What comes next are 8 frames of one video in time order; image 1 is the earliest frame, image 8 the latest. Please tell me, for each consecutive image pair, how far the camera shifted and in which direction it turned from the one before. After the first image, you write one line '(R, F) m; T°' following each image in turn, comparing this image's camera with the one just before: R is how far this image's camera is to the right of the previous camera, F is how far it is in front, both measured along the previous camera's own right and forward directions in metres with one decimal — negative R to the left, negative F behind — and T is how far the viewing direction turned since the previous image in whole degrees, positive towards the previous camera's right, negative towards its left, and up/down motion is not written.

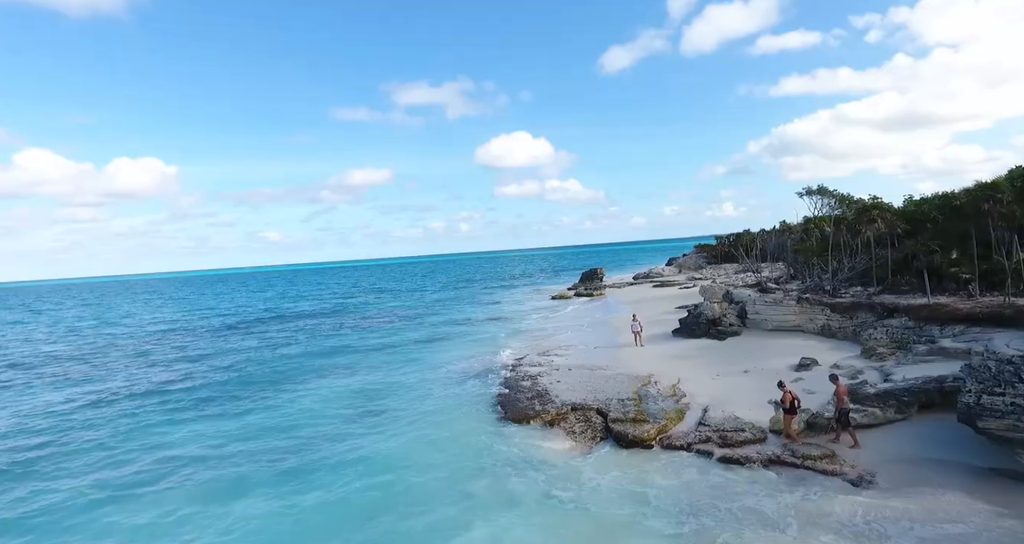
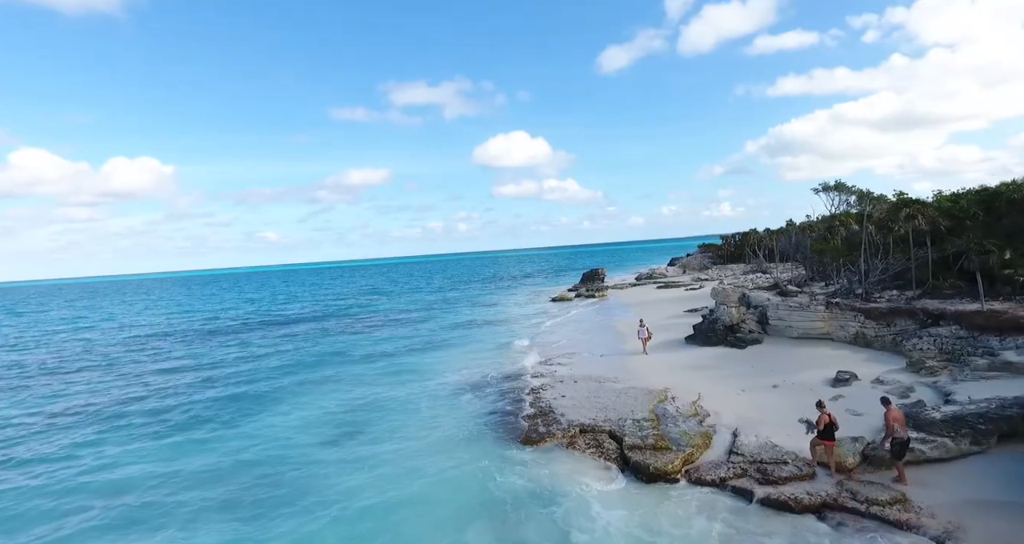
(-0.1, +2.2) m; 0°
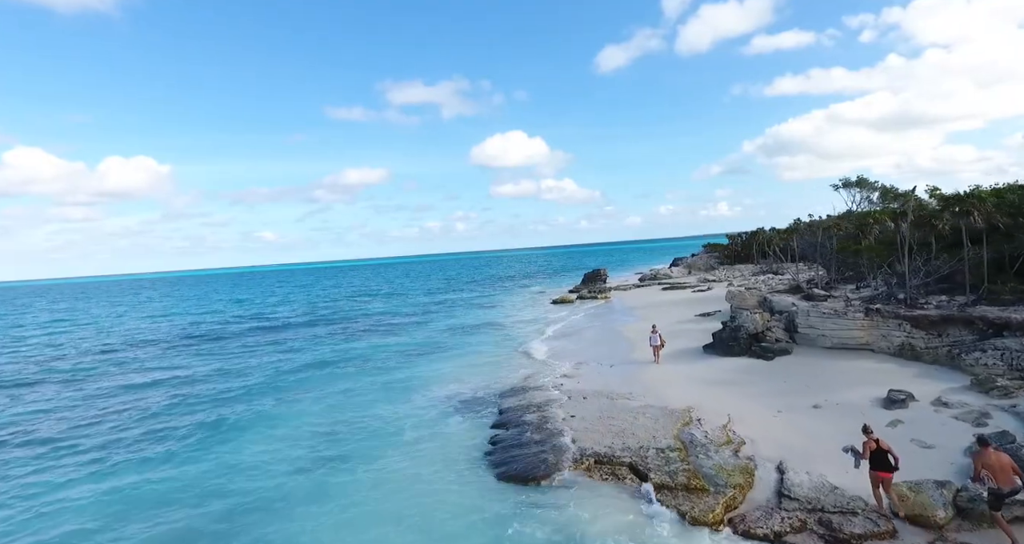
(-0.1, +2.3) m; 0°
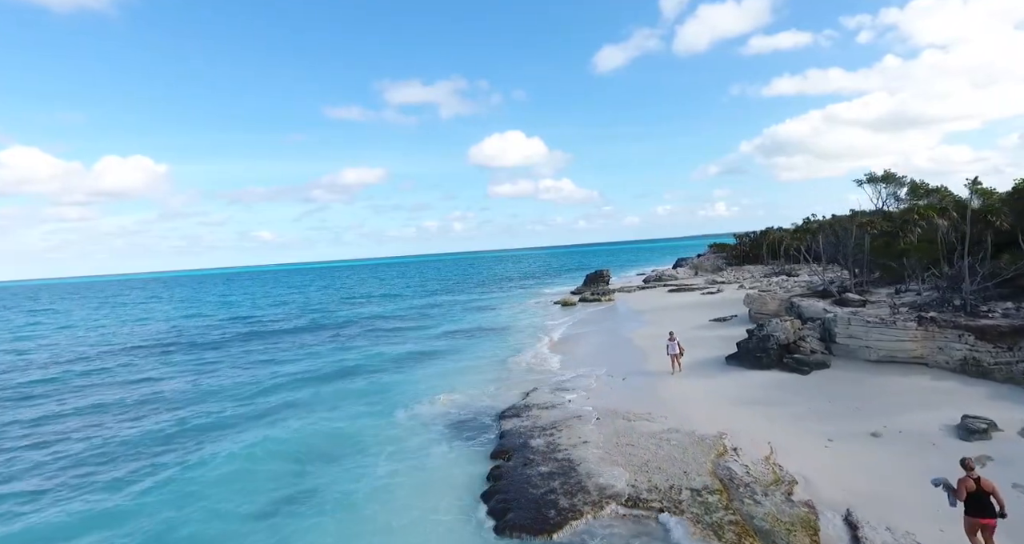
(-0.1, +2.4) m; 0°
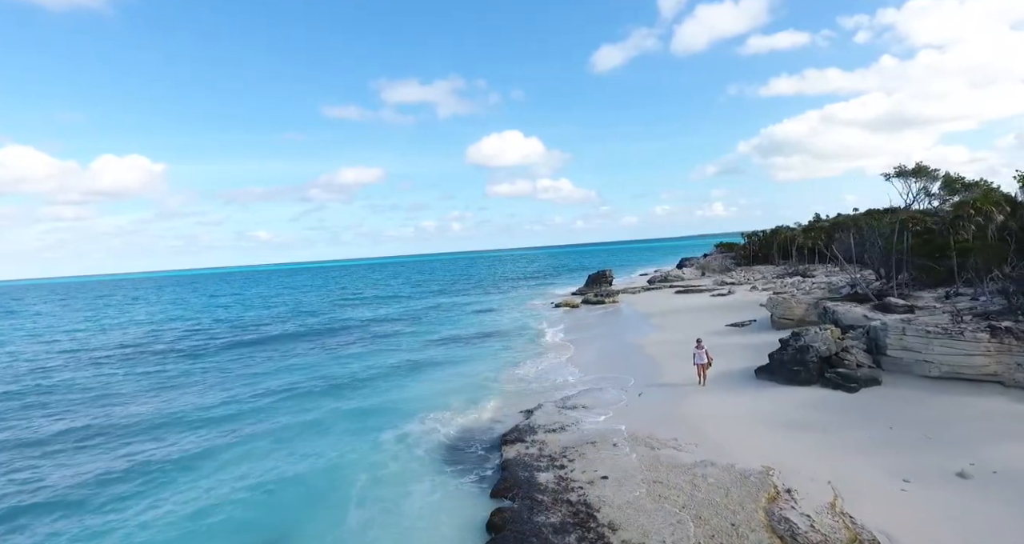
(-0.1, +2.5) m; 0°
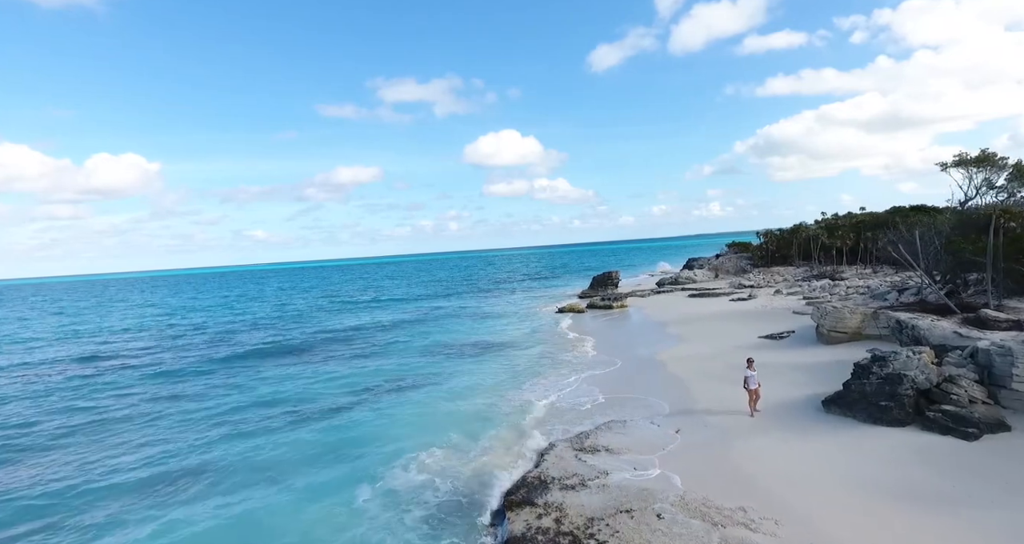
(-0.2, +4.0) m; 0°
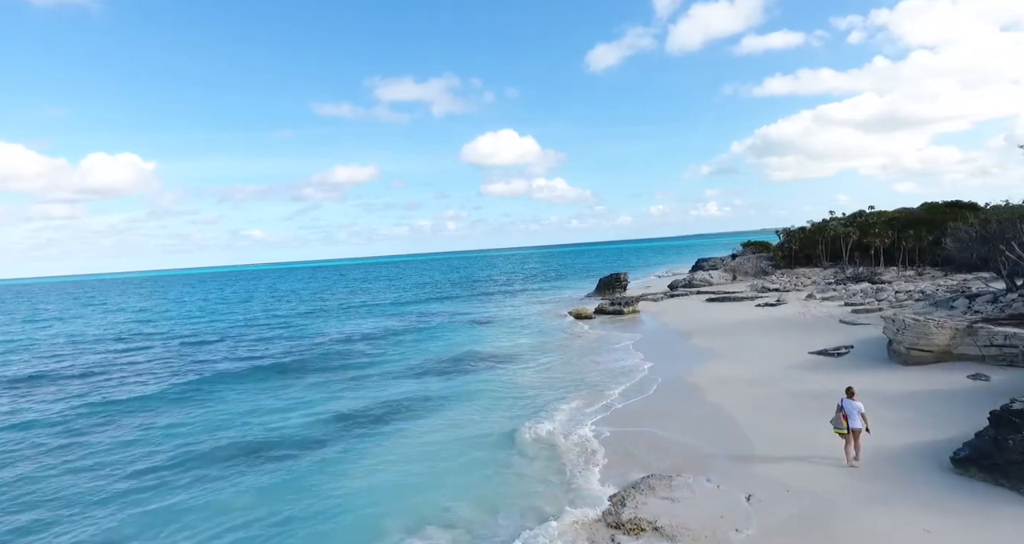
(-0.2, +4.3) m; 0°
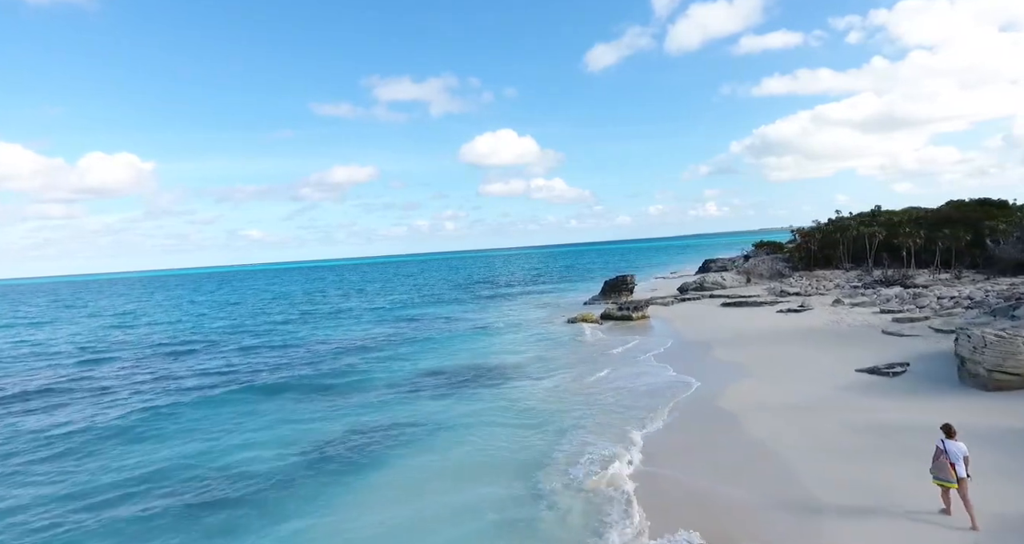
(-0.1, +3.0) m; 0°
